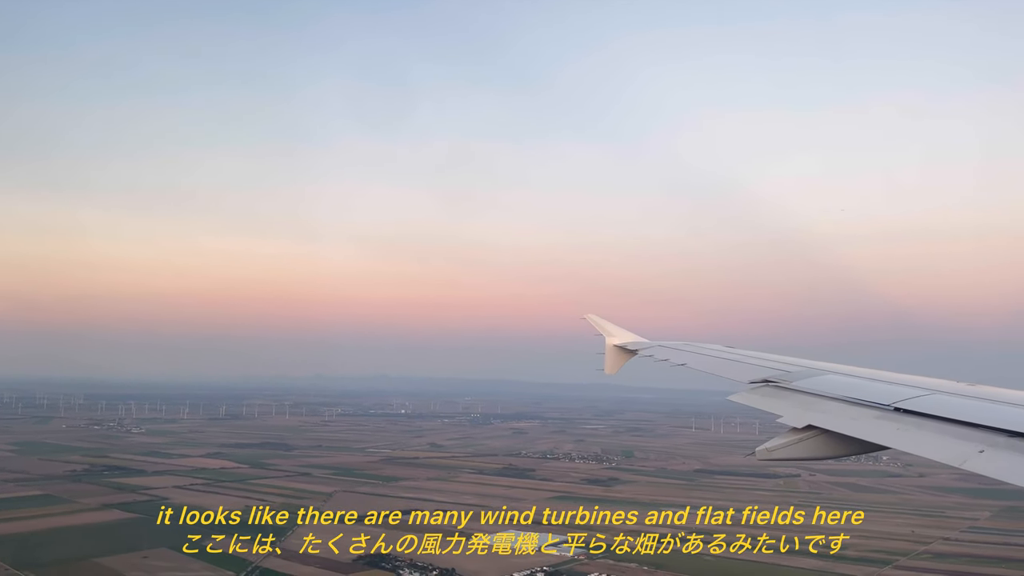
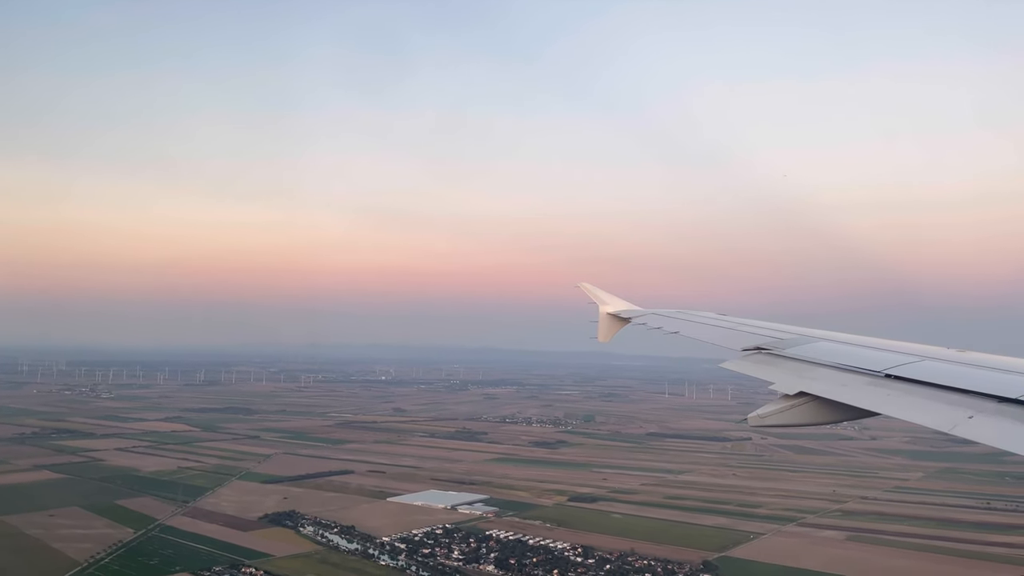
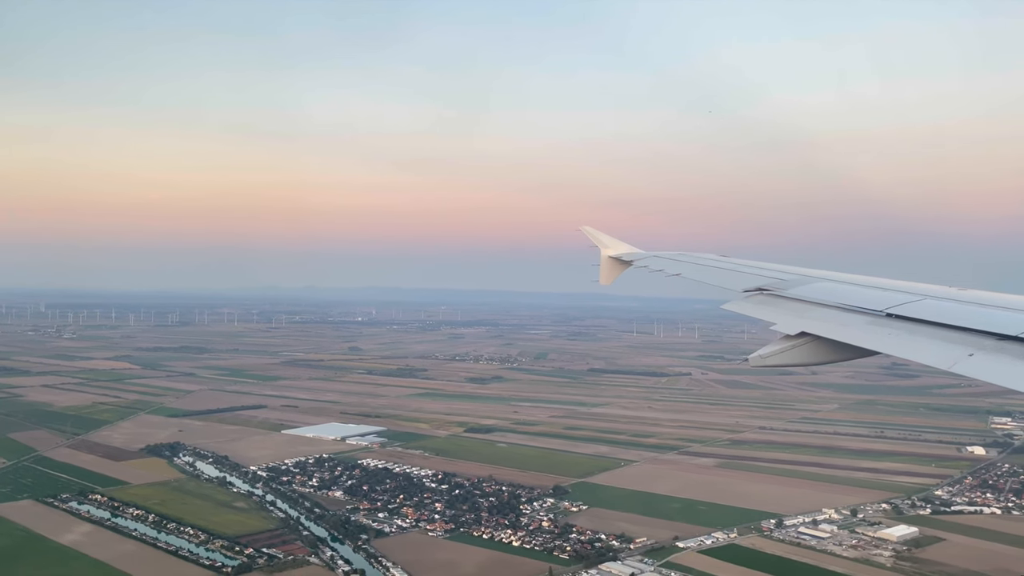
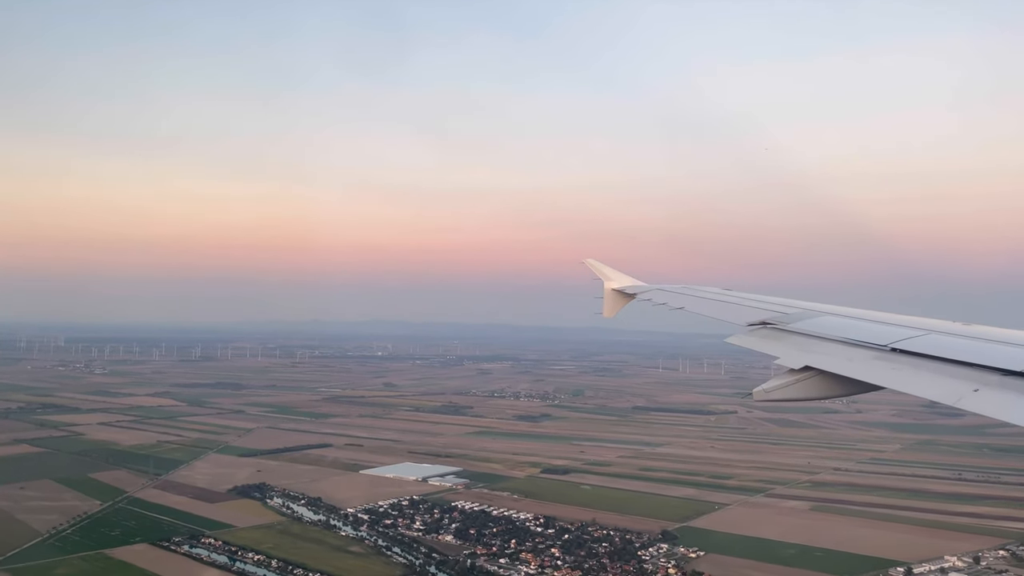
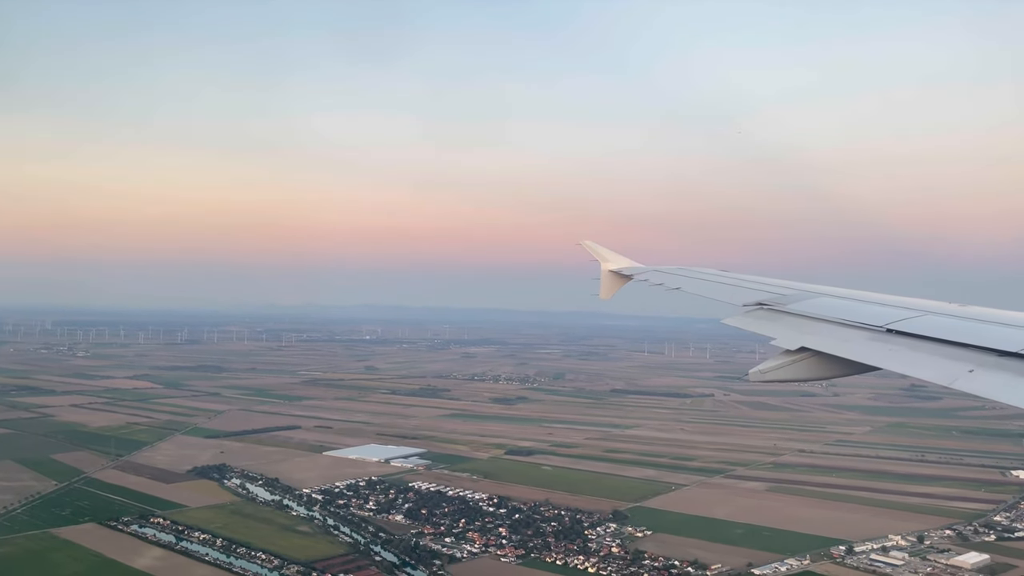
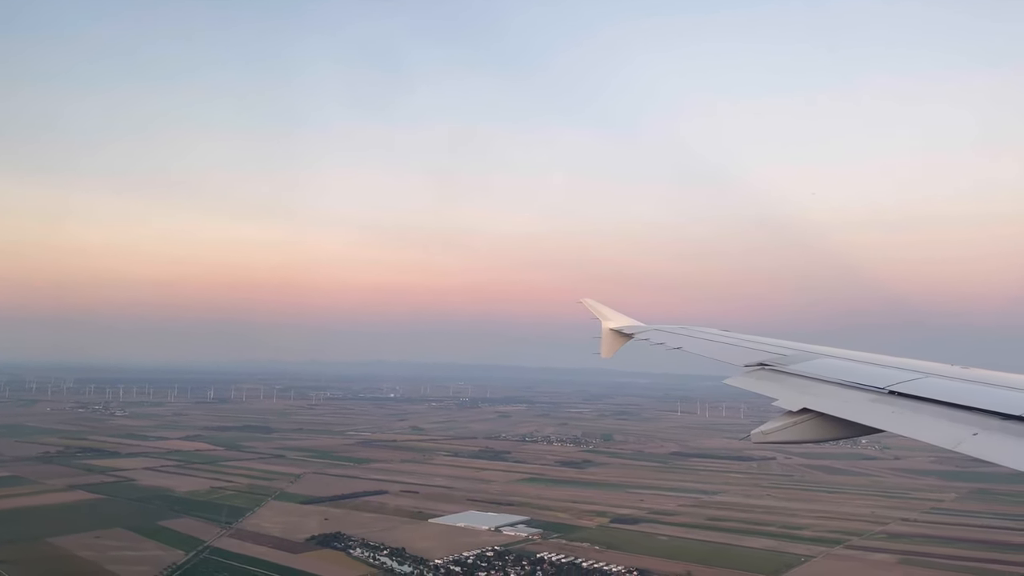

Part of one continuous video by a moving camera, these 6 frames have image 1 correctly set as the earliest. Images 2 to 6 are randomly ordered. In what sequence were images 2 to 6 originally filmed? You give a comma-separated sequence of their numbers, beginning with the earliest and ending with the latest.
6, 2, 4, 5, 3
